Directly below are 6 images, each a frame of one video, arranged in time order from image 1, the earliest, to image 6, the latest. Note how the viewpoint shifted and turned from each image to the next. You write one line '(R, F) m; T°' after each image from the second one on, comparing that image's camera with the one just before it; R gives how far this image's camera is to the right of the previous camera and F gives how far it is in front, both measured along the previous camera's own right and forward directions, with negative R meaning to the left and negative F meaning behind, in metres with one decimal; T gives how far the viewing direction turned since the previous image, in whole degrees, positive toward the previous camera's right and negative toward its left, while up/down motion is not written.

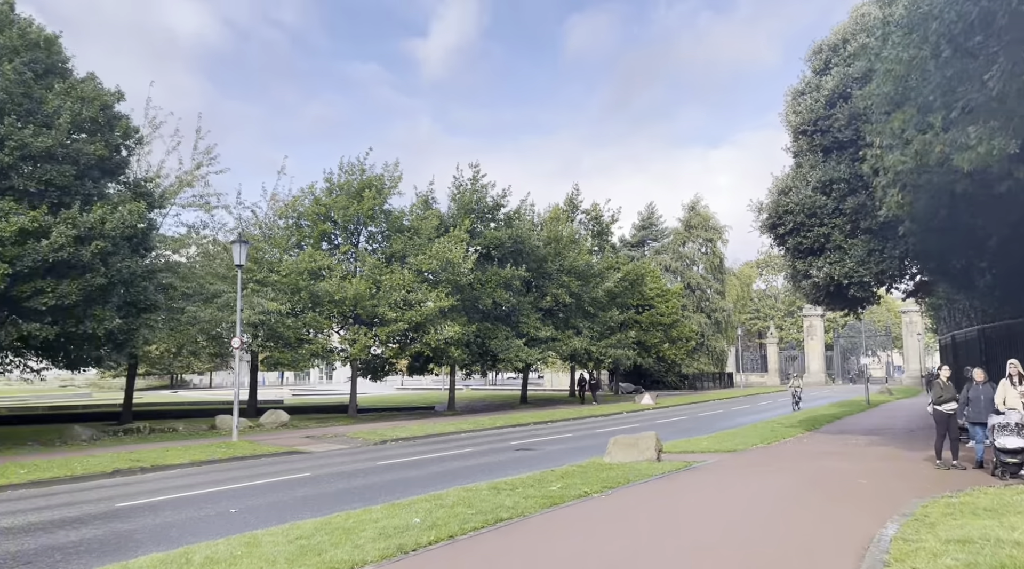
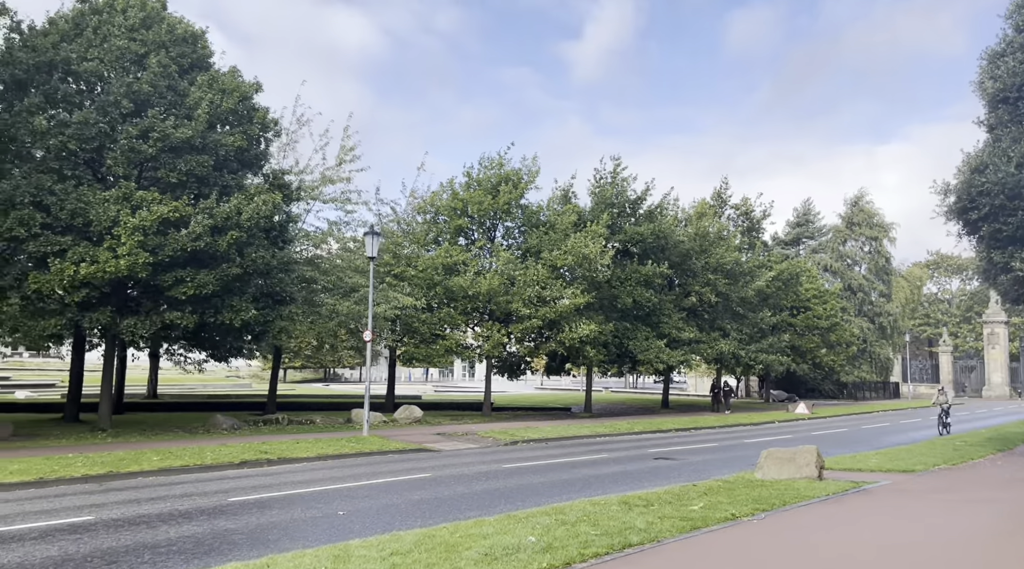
(+0.1, +1.4) m; -11°
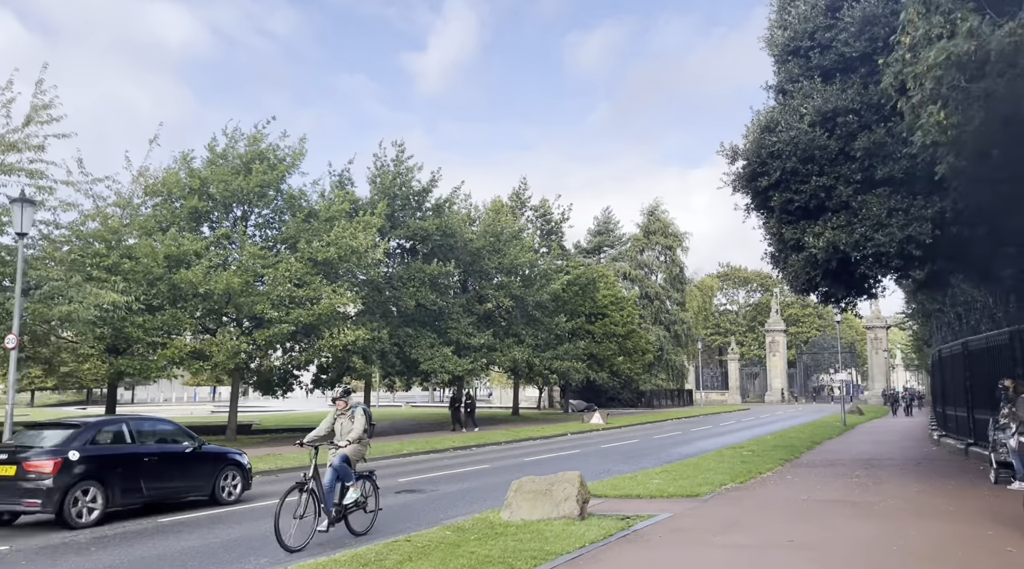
(+2.4, +4.2) m; +13°
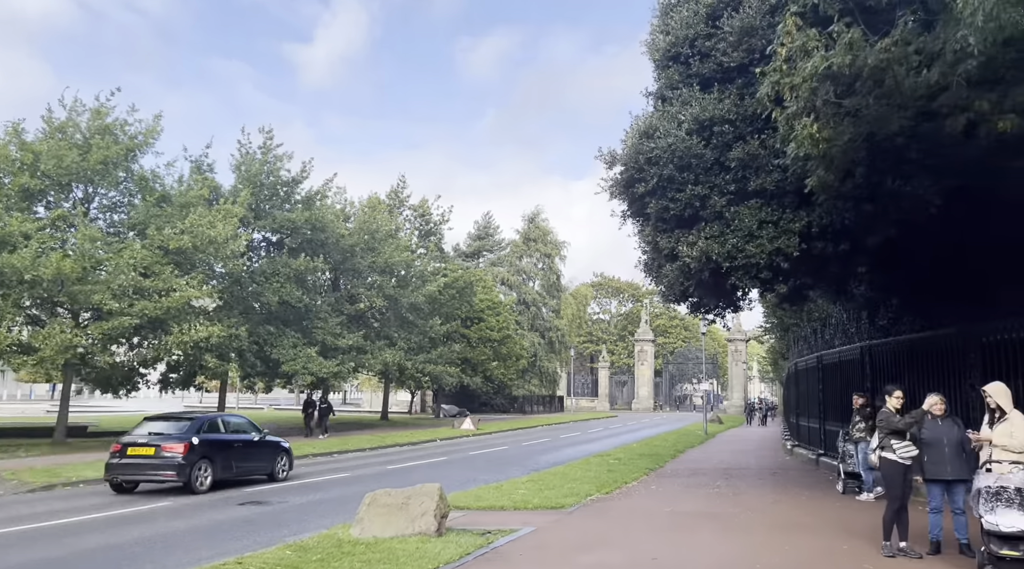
(+0.2, +0.8) m; +9°
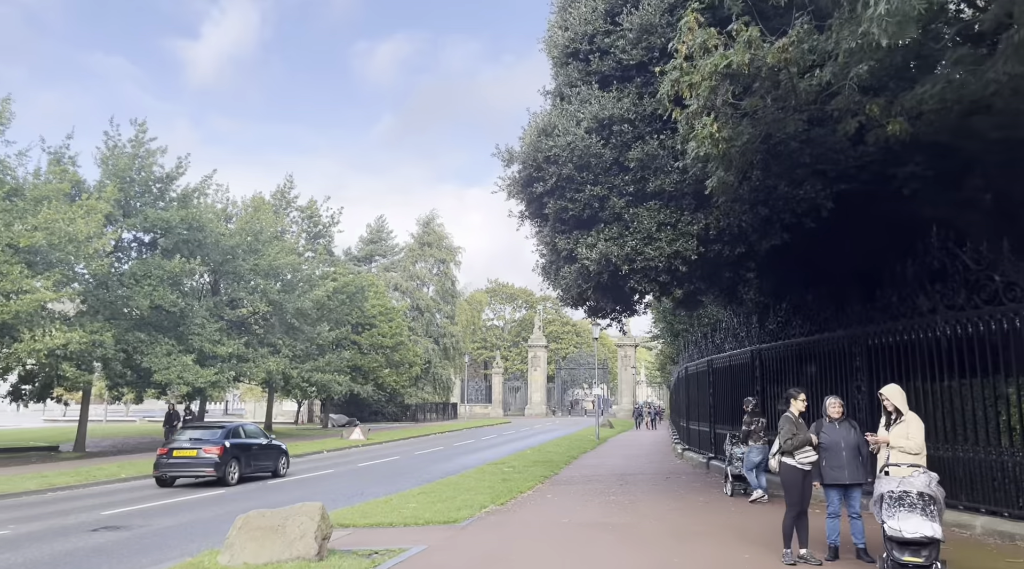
(0.0, +0.7) m; +8°
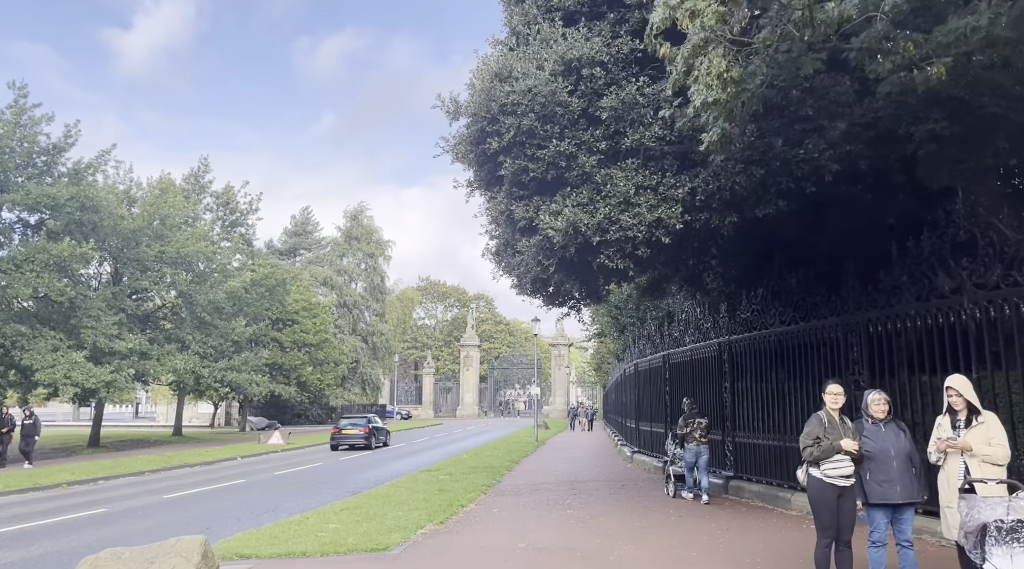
(-0.2, +2.3) m; +5°
